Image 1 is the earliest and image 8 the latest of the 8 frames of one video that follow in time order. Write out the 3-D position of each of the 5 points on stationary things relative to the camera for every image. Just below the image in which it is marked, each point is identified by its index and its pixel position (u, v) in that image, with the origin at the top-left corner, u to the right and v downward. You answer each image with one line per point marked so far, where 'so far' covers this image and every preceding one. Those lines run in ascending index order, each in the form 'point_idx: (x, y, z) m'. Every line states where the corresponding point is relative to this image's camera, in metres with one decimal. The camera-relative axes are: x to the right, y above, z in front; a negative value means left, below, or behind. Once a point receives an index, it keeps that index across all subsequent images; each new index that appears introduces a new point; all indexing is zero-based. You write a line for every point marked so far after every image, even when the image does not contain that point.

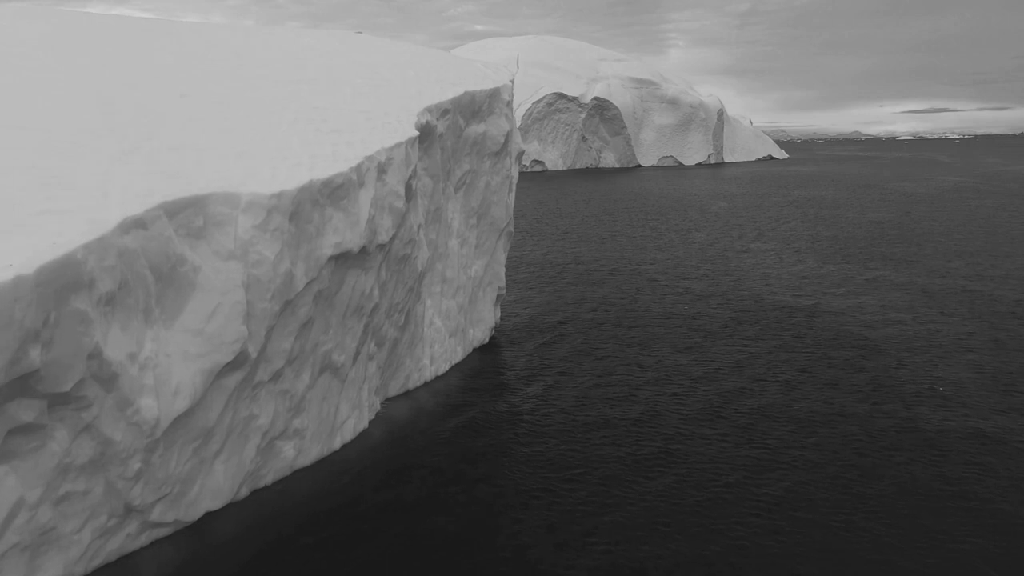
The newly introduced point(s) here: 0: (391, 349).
0: (-3.2, -1.6, +17.4) m
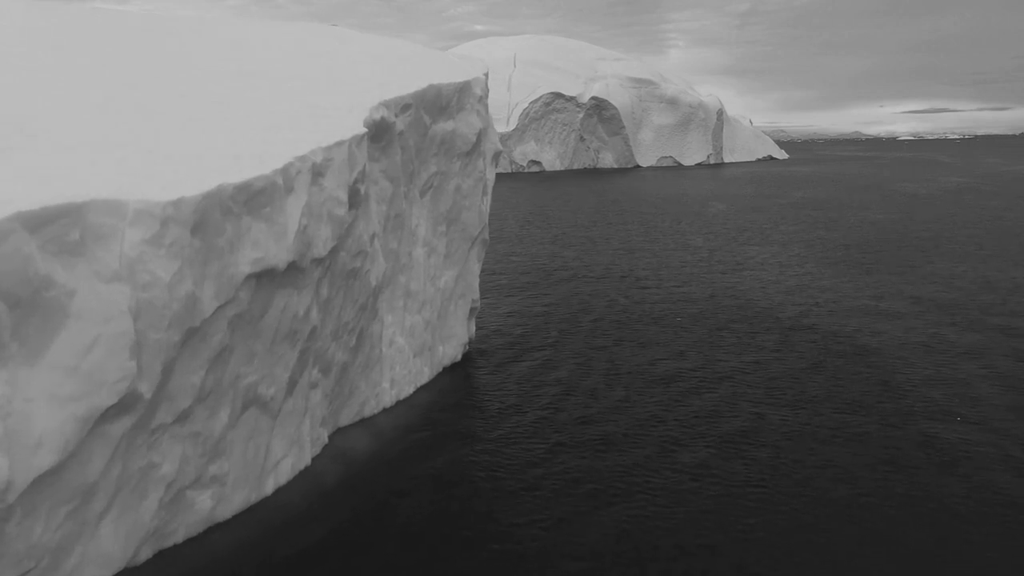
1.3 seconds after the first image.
0: (-4.0, -2.0, +15.5) m
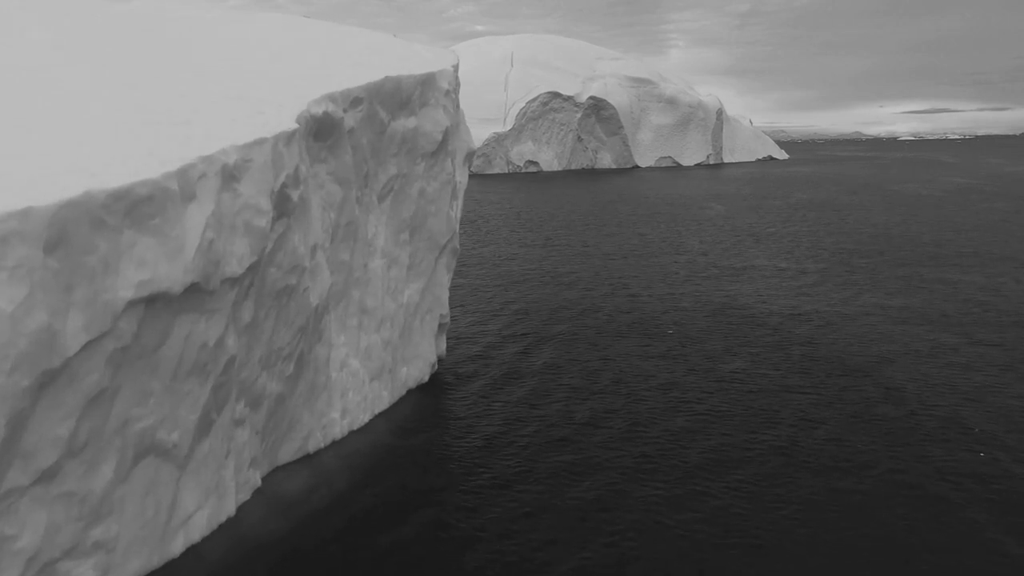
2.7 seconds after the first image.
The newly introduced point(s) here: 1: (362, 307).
0: (-4.8, -2.4, +13.5) m
1: (-3.7, -0.5, +16.8) m
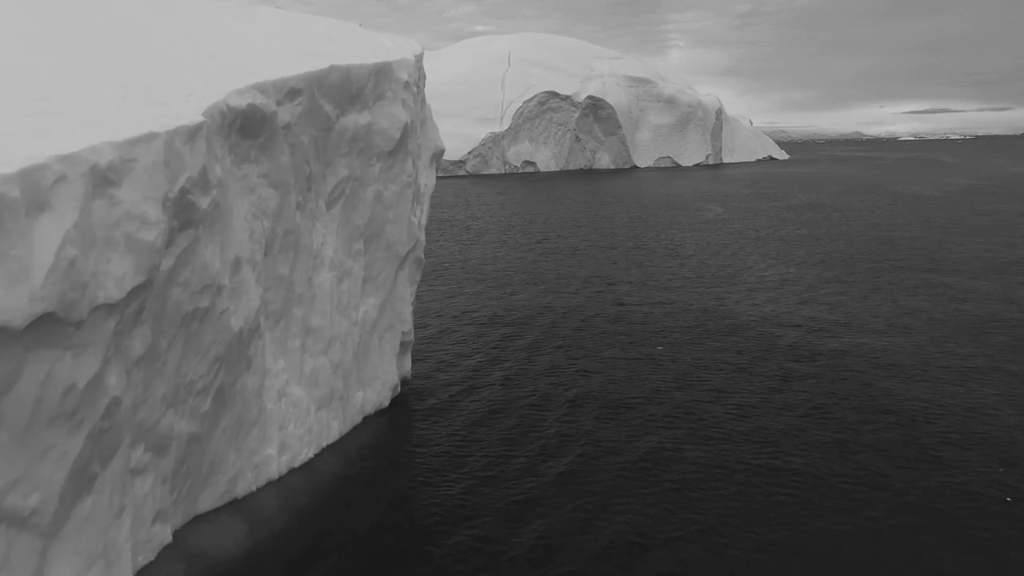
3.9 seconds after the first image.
0: (-5.5, -2.8, +11.5) m
1: (-4.5, -0.8, +14.8) m
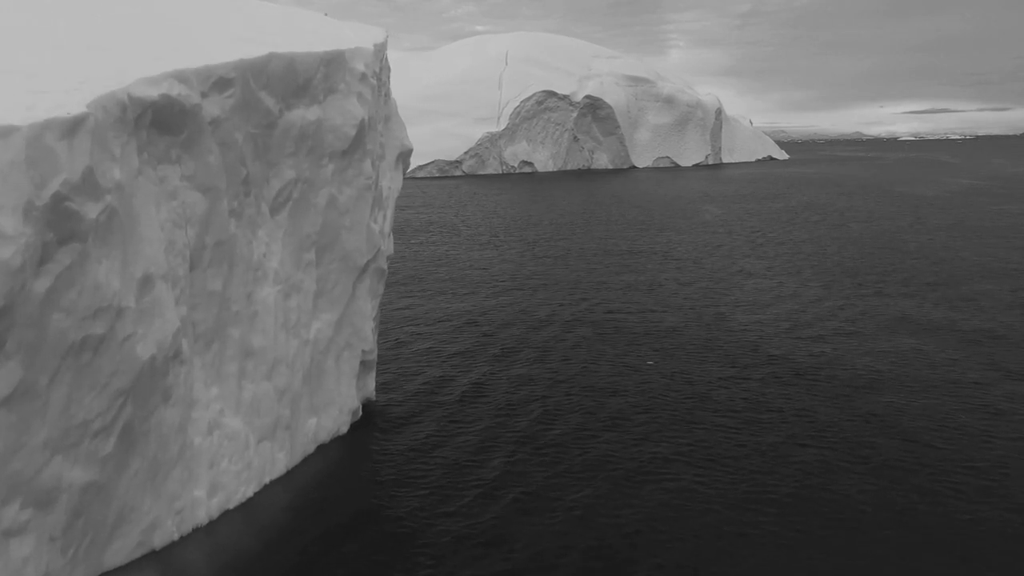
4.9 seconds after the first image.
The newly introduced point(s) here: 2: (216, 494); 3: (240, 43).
0: (-6.2, -3.1, +9.8) m
1: (-5.2, -1.2, +13.1) m
2: (-5.5, -3.8, +12.5) m
3: (-5.2, +4.7, +12.9) m
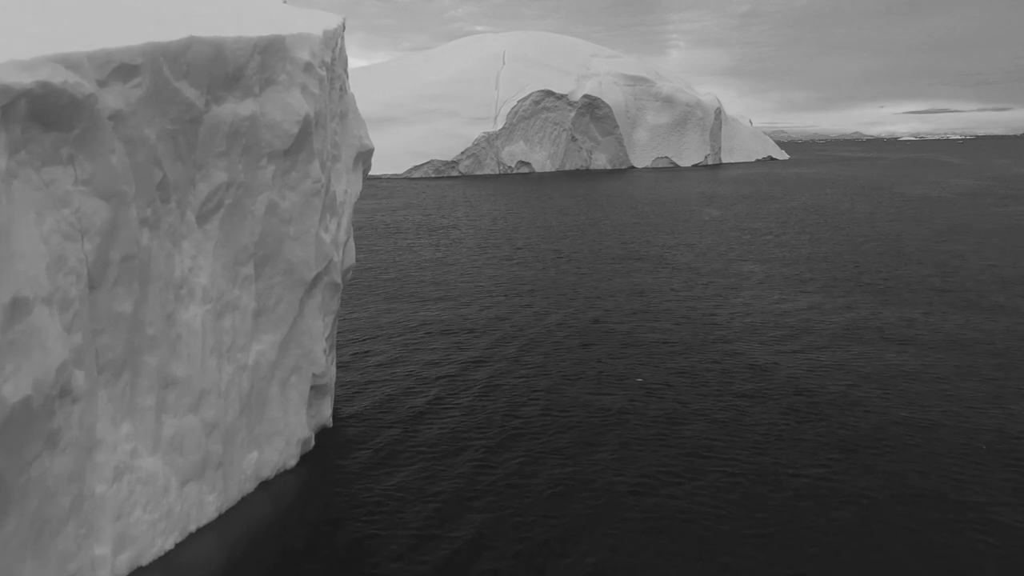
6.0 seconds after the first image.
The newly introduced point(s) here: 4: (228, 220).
0: (-6.9, -3.4, +8.1) m
1: (-5.9, -1.5, +11.4) m
2: (-6.2, -4.1, +10.8) m
3: (-5.9, +4.3, +11.2) m
4: (-5.2, +1.3, +12.3) m
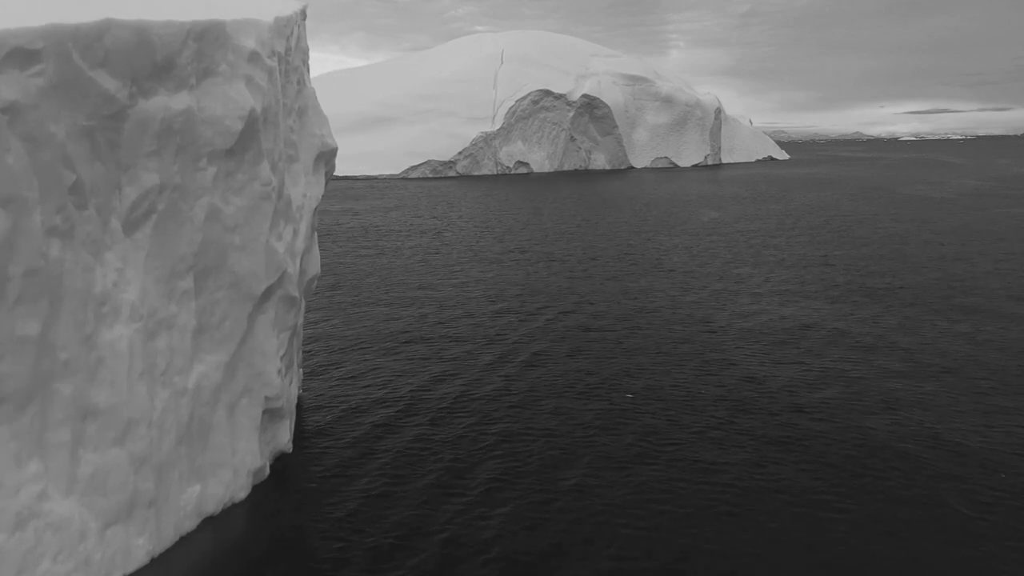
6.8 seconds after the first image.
0: (-7.4, -3.7, +6.7) m
1: (-6.4, -1.8, +10.0) m
2: (-6.7, -4.4, +9.4) m
3: (-6.4, +4.1, +9.8) m
4: (-5.7, +1.0, +11.0) m
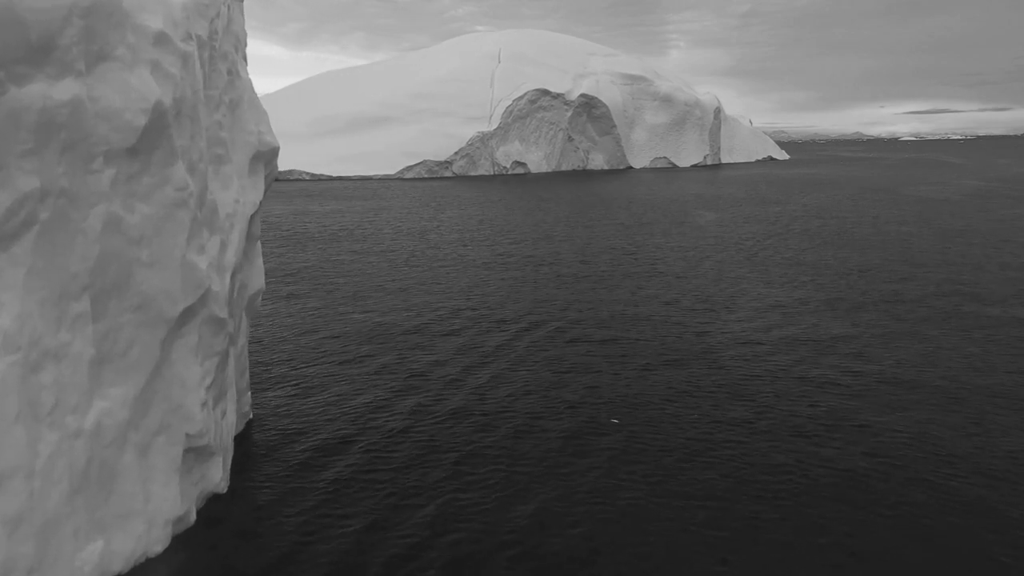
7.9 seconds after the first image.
0: (-8.1, -4.0, +4.9) m
1: (-7.1, -2.1, +8.2) m
2: (-7.4, -4.7, +7.7) m
3: (-7.1, +3.7, +8.0) m
4: (-6.4, +0.7, +9.2) m
